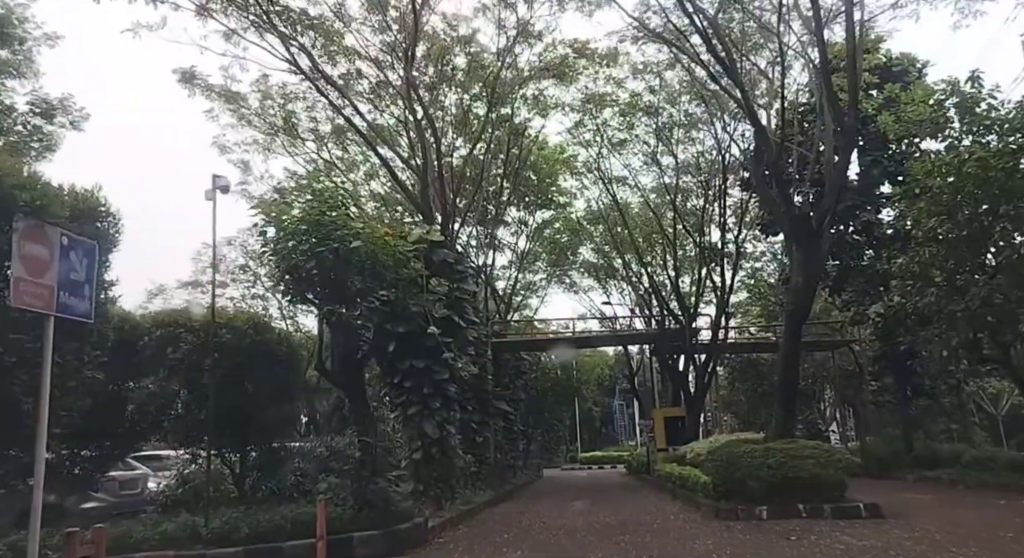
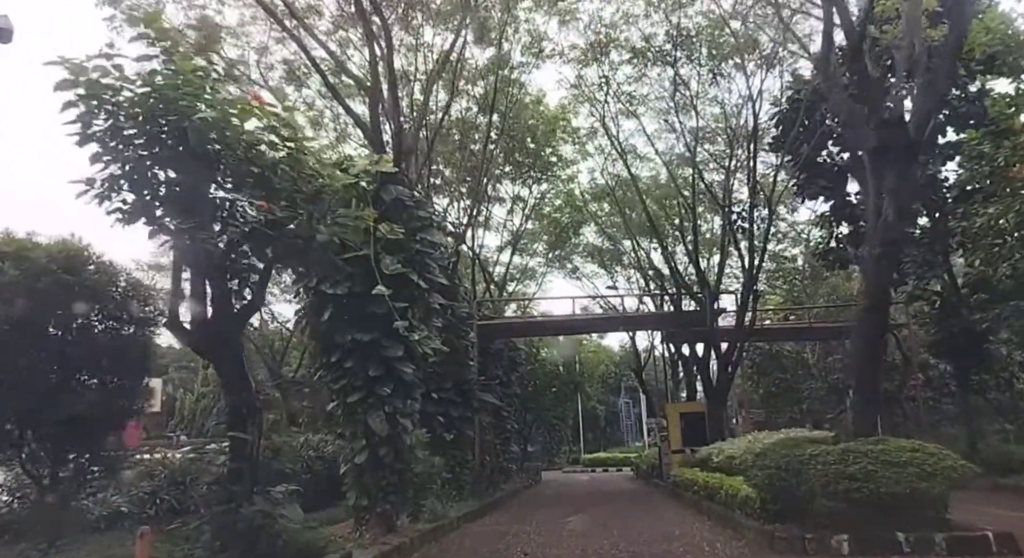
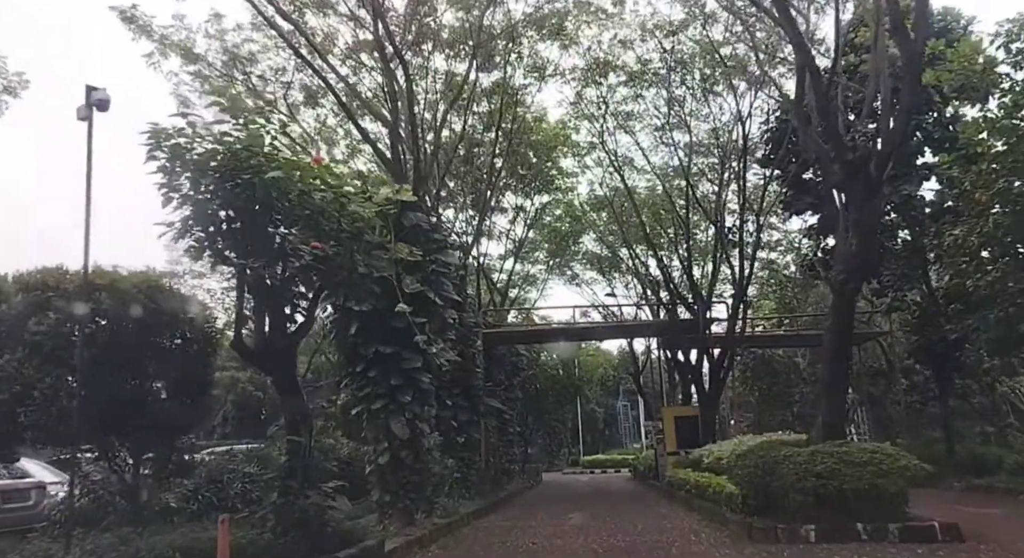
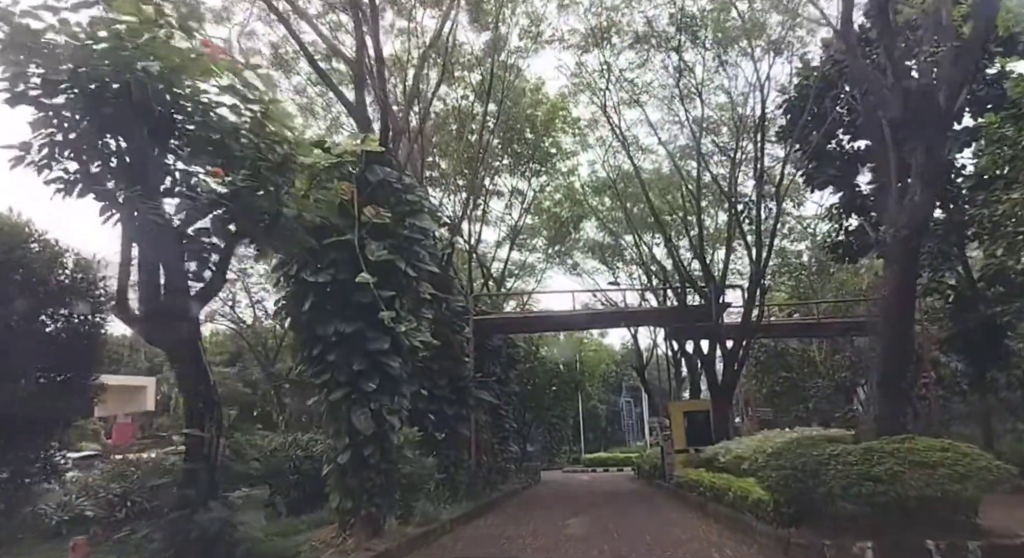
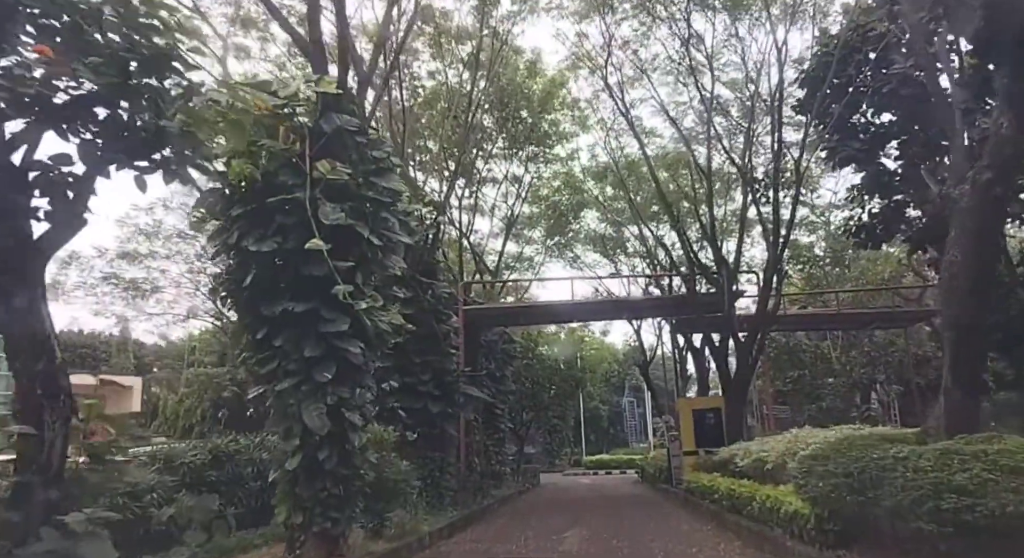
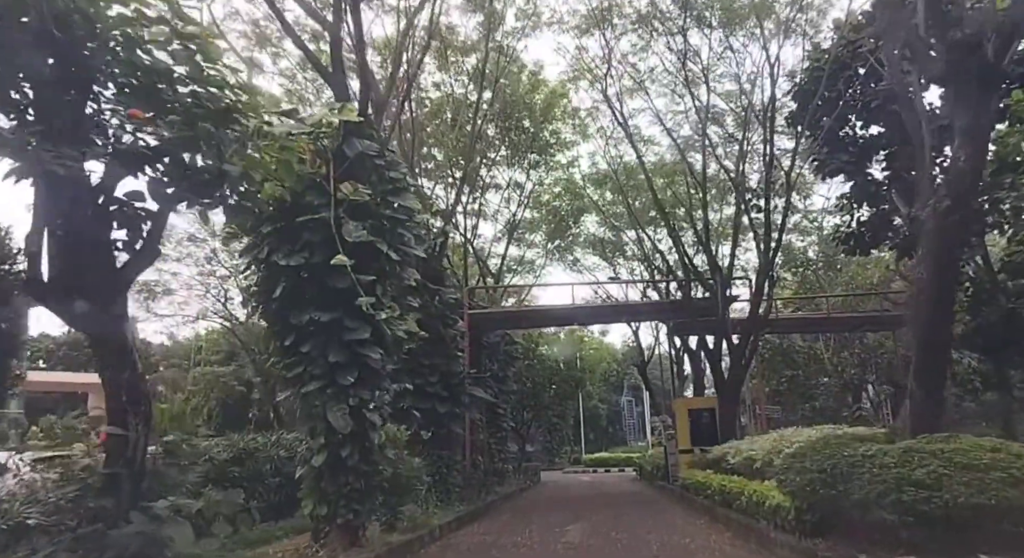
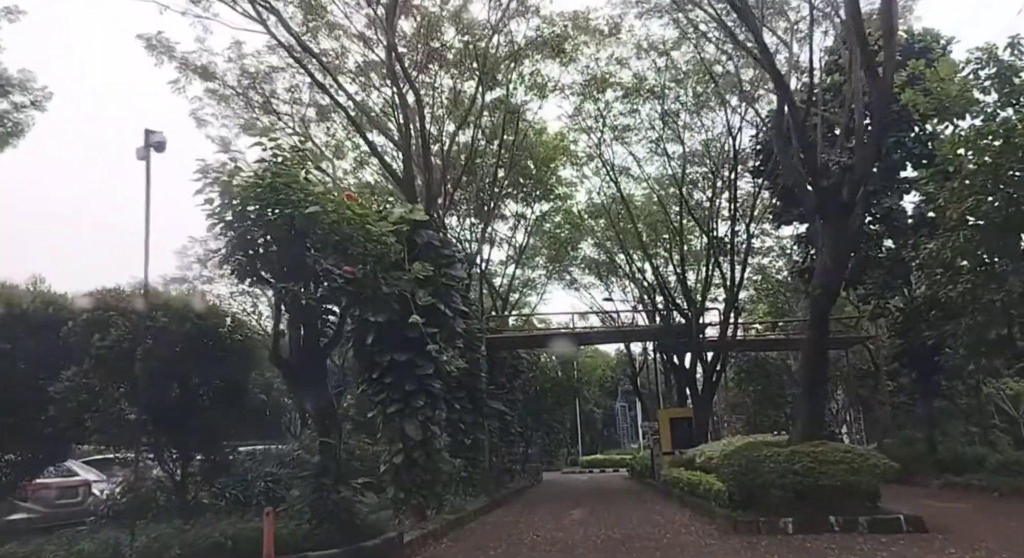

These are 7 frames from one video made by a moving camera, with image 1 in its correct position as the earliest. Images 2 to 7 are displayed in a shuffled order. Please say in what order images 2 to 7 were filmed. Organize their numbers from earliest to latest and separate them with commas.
7, 3, 2, 4, 6, 5
